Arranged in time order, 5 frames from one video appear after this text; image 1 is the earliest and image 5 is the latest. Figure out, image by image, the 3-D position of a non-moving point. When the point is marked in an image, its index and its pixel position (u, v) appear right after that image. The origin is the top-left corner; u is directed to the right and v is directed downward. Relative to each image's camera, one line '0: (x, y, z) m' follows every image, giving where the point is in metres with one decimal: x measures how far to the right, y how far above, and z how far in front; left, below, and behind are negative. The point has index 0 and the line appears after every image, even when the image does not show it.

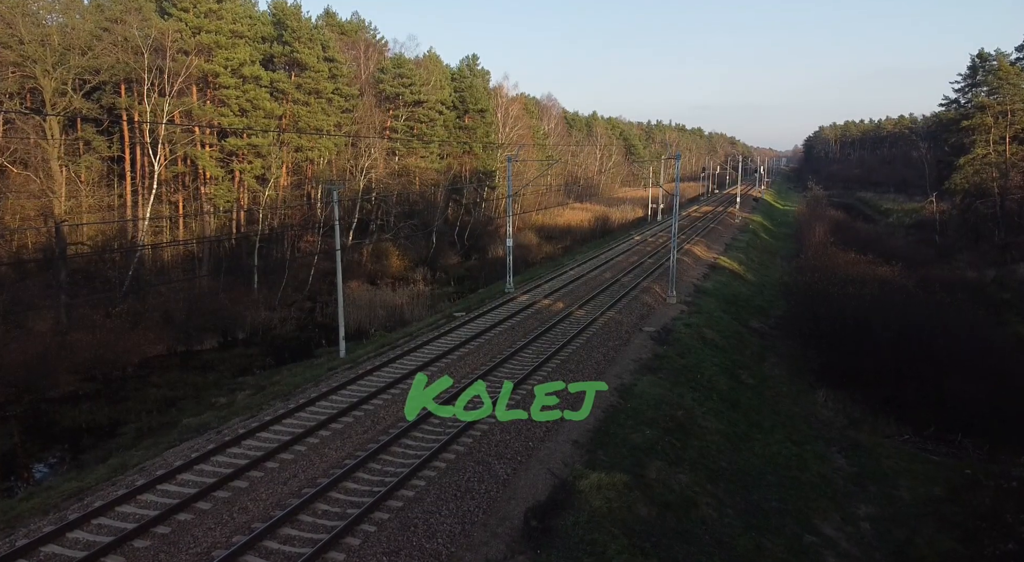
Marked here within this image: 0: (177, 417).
0: (-9.0, -3.7, +19.5) m
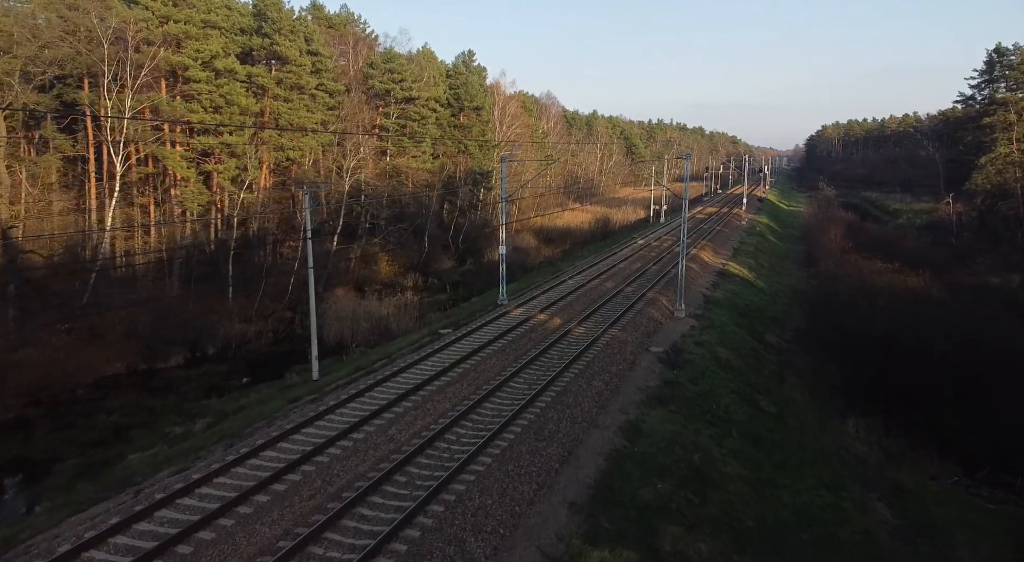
0: (-9.2, -4.1, +17.2) m
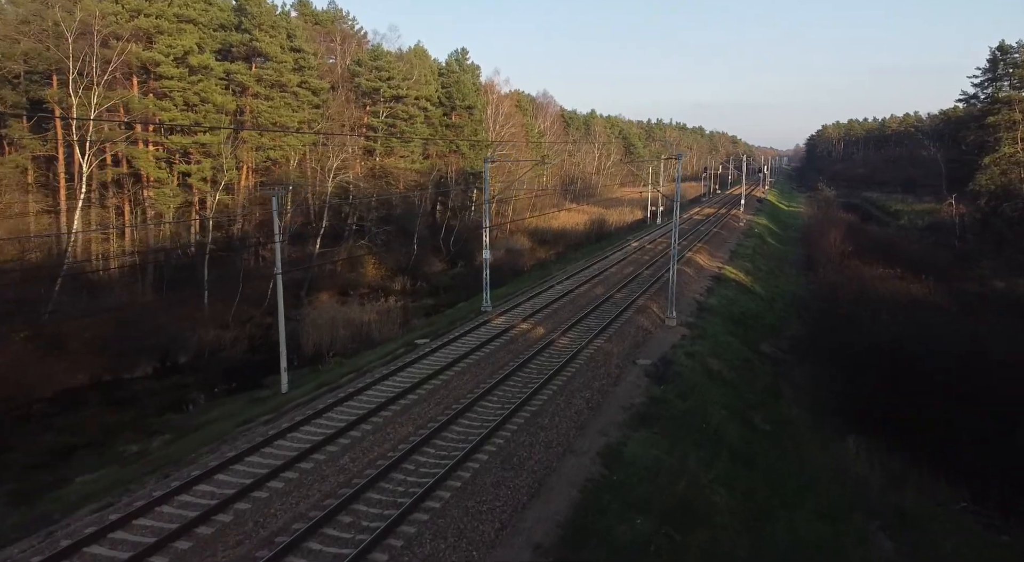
0: (-9.8, -4.3, +16.1) m
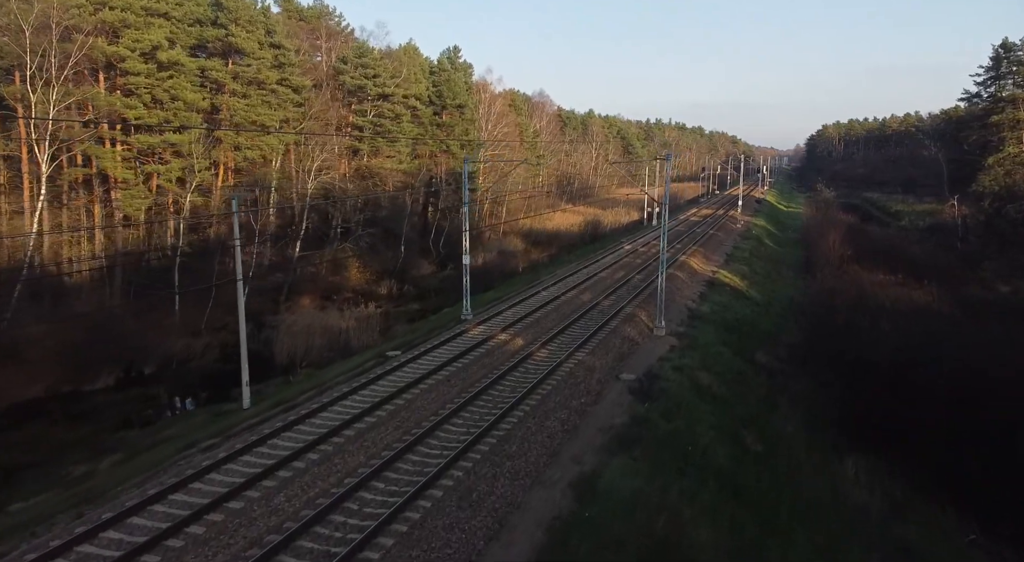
0: (-10.4, -4.5, +14.9) m
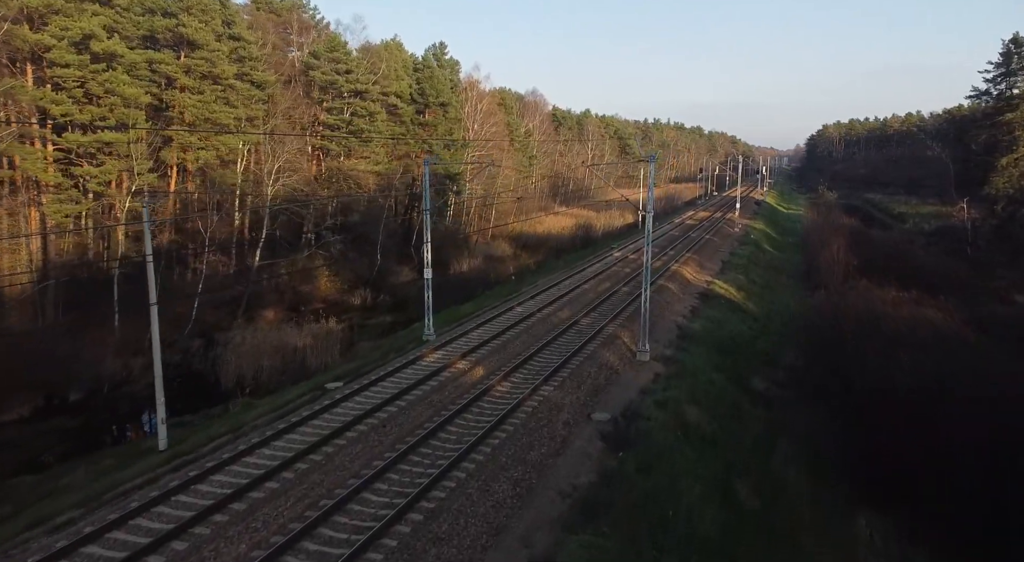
0: (-11.3, -4.9, +12.4) m
